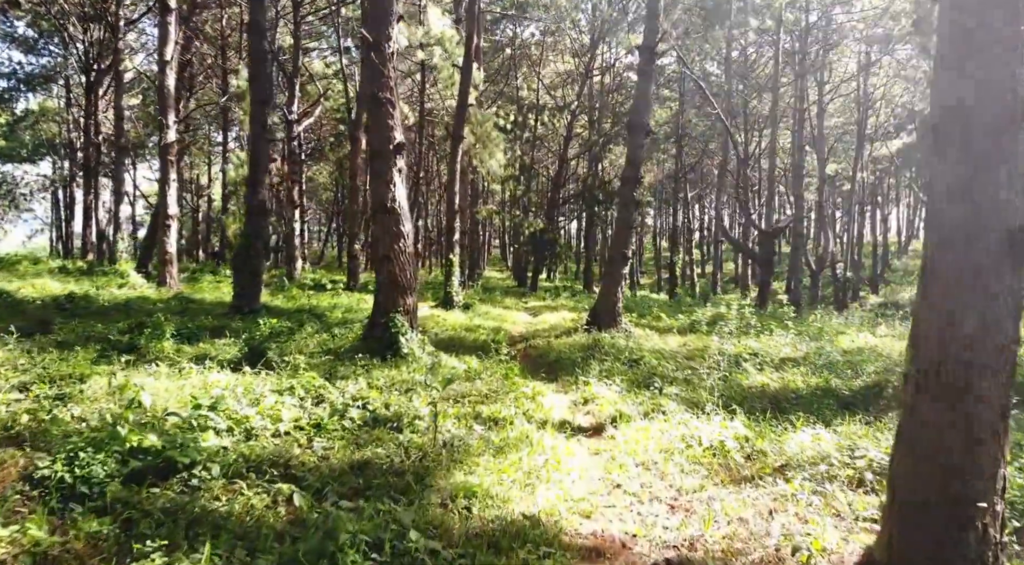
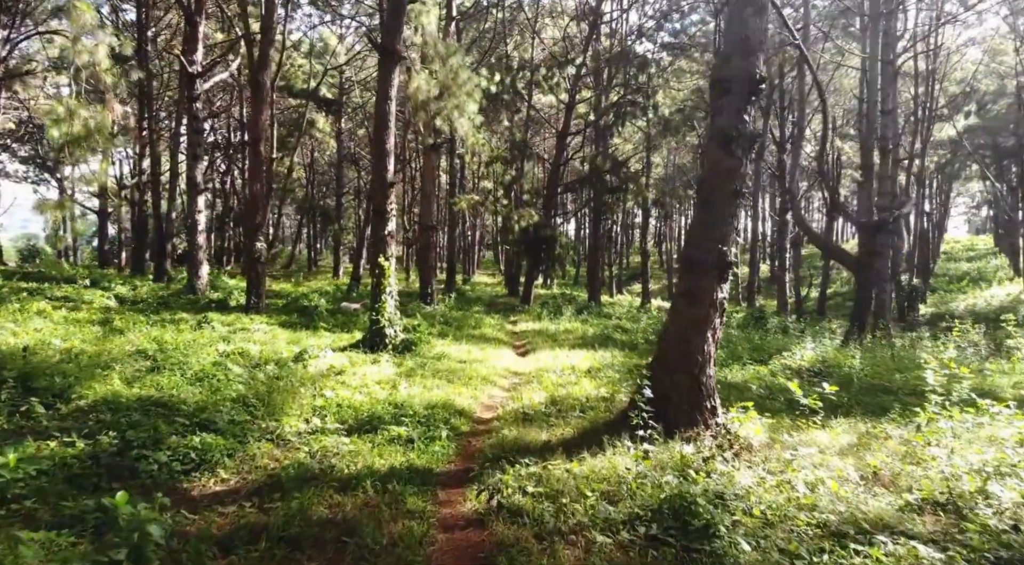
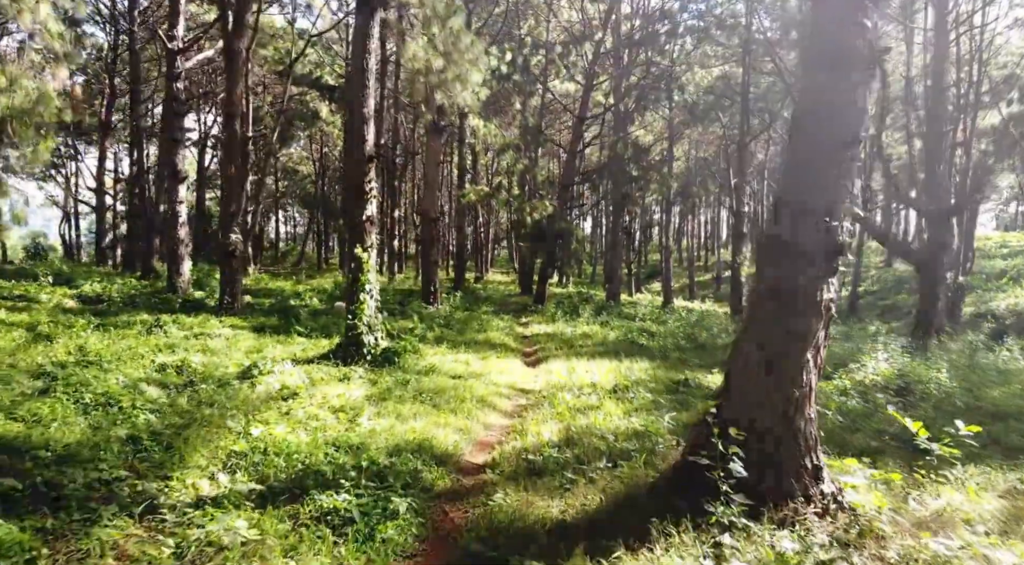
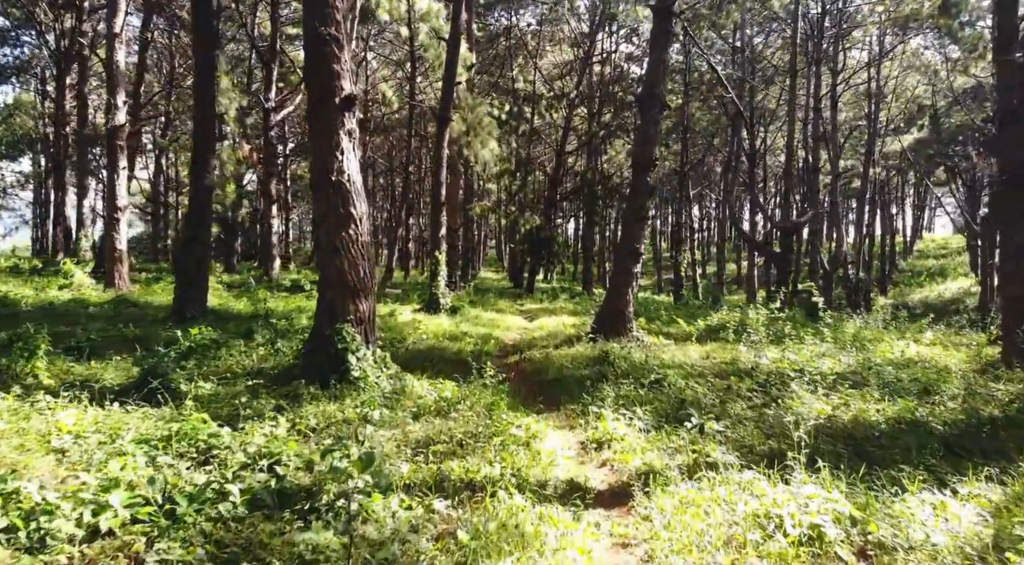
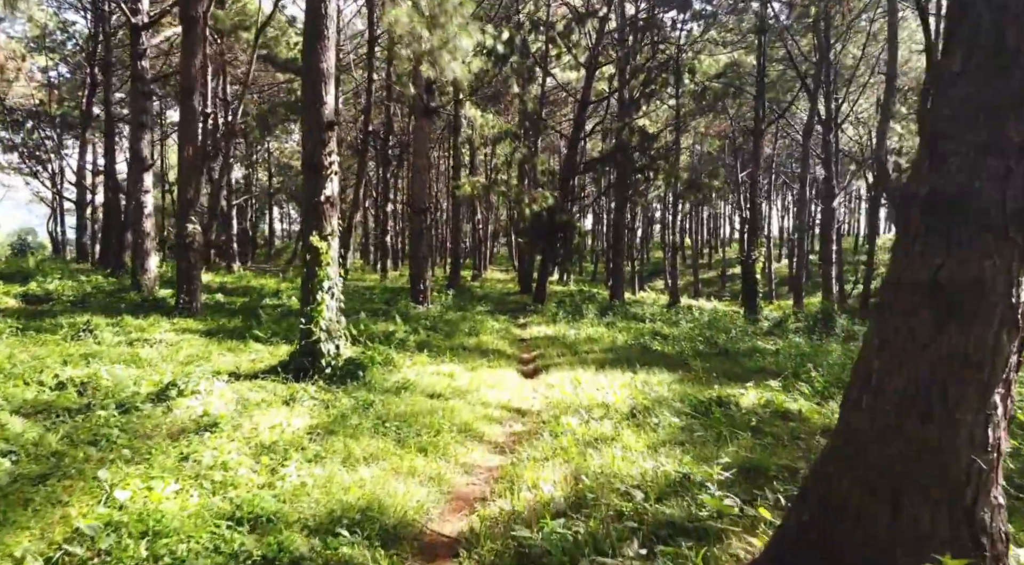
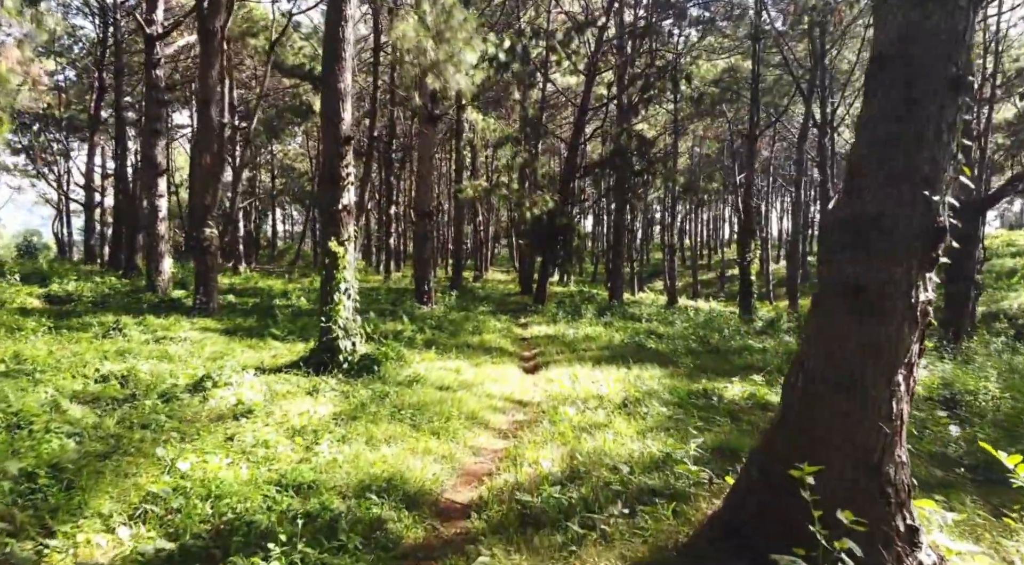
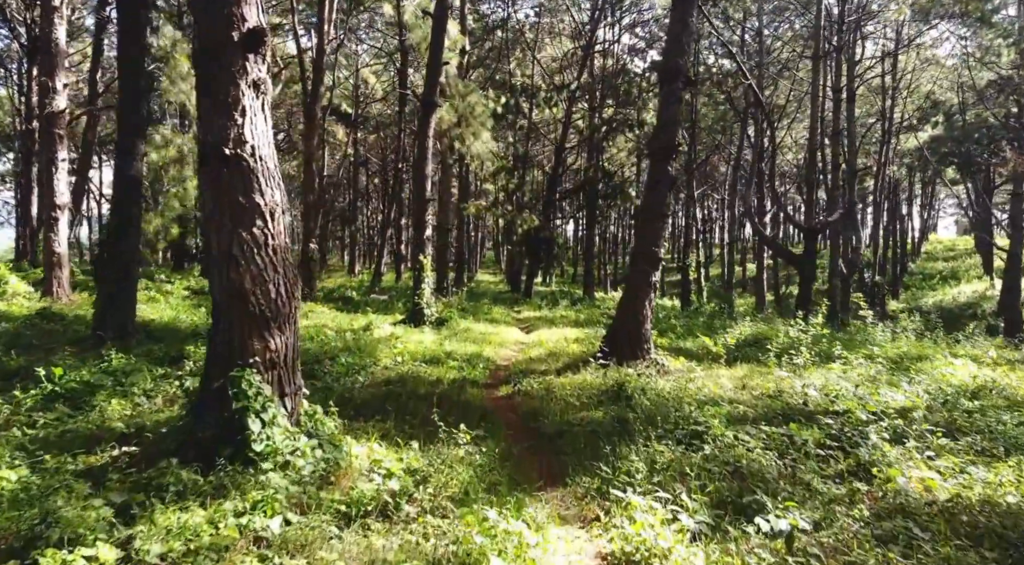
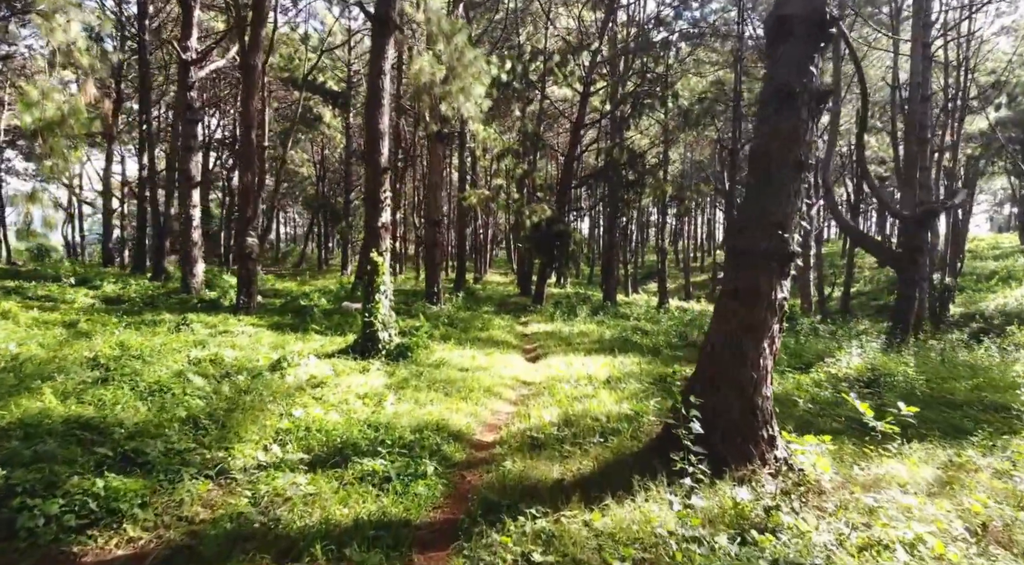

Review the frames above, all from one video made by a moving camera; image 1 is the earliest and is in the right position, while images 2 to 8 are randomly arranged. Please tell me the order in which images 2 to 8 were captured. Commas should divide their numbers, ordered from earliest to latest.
4, 7, 2, 8, 3, 6, 5
